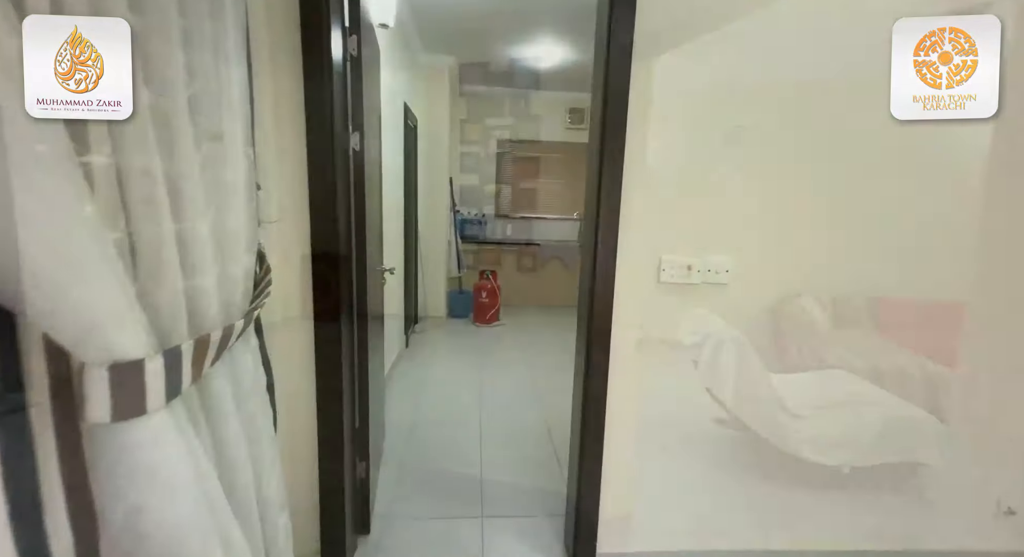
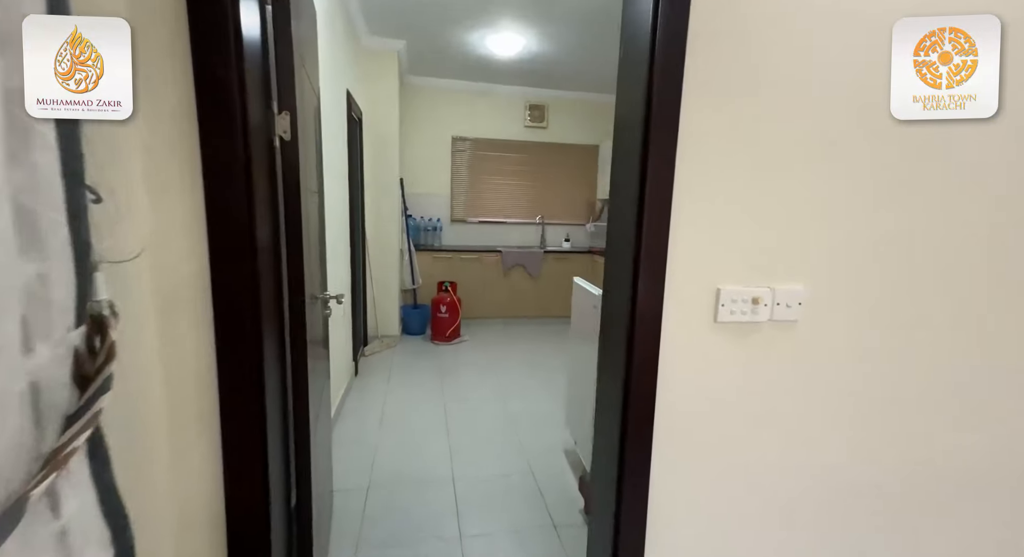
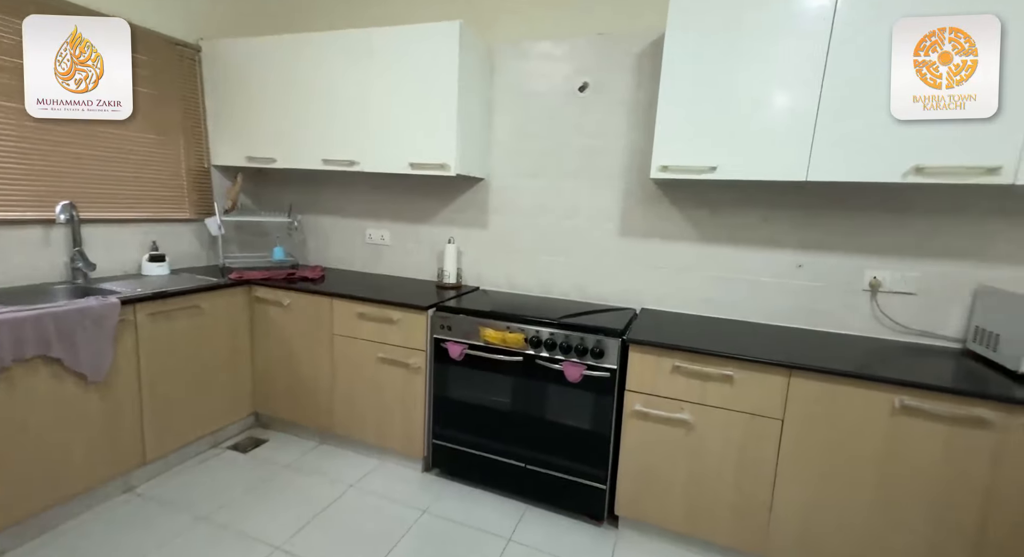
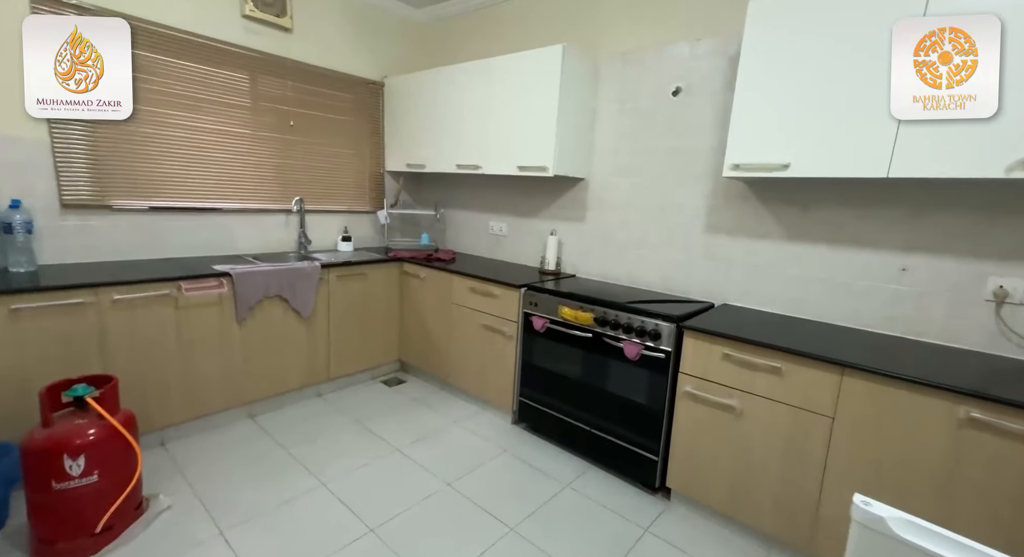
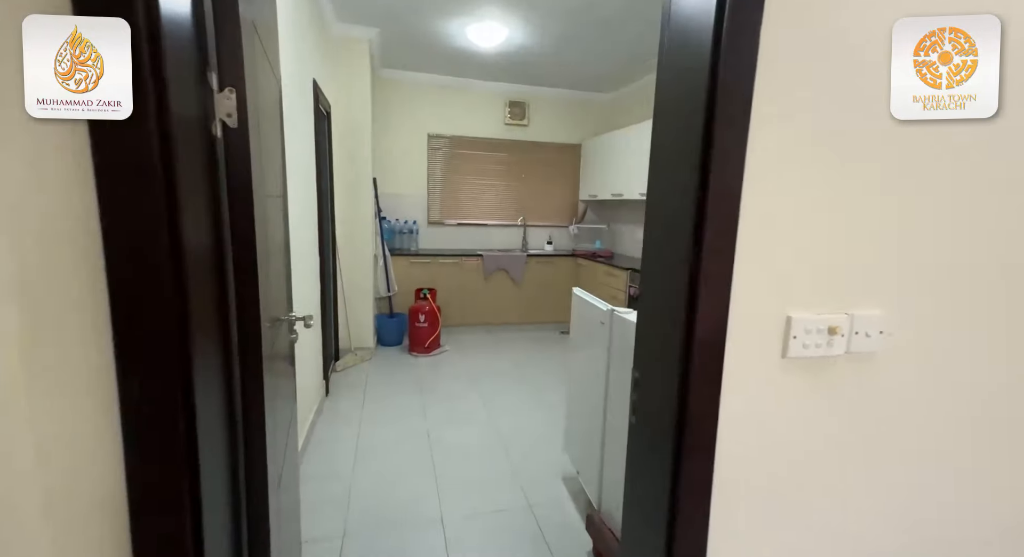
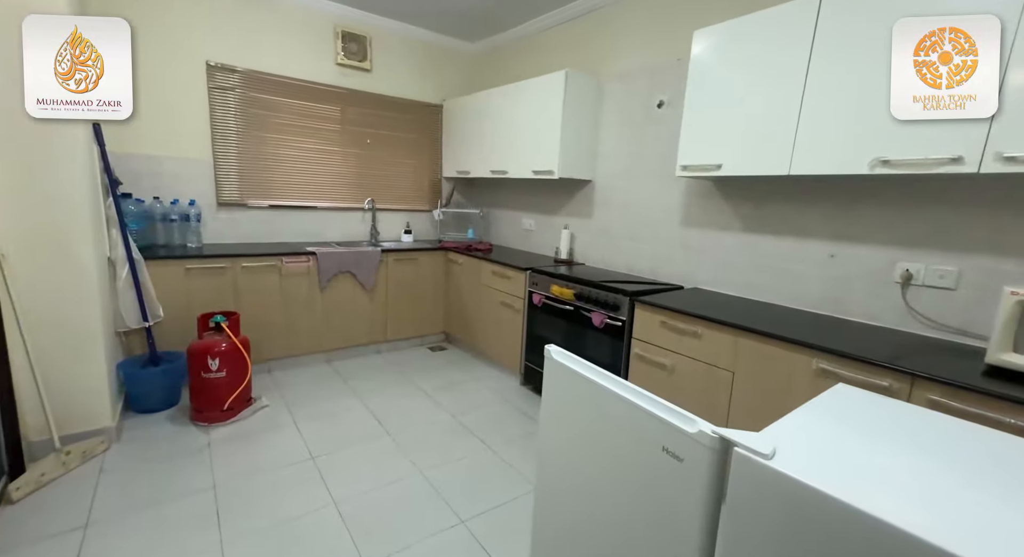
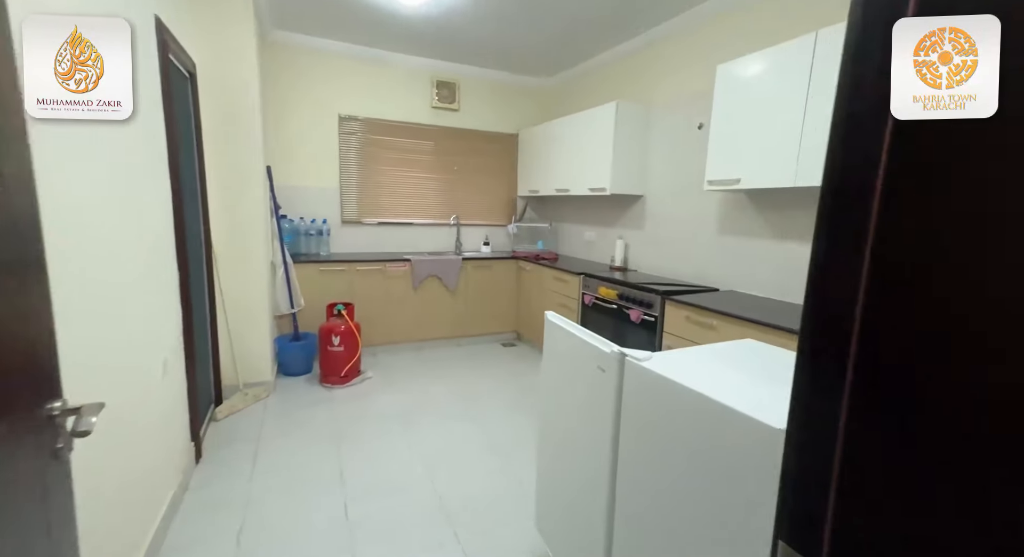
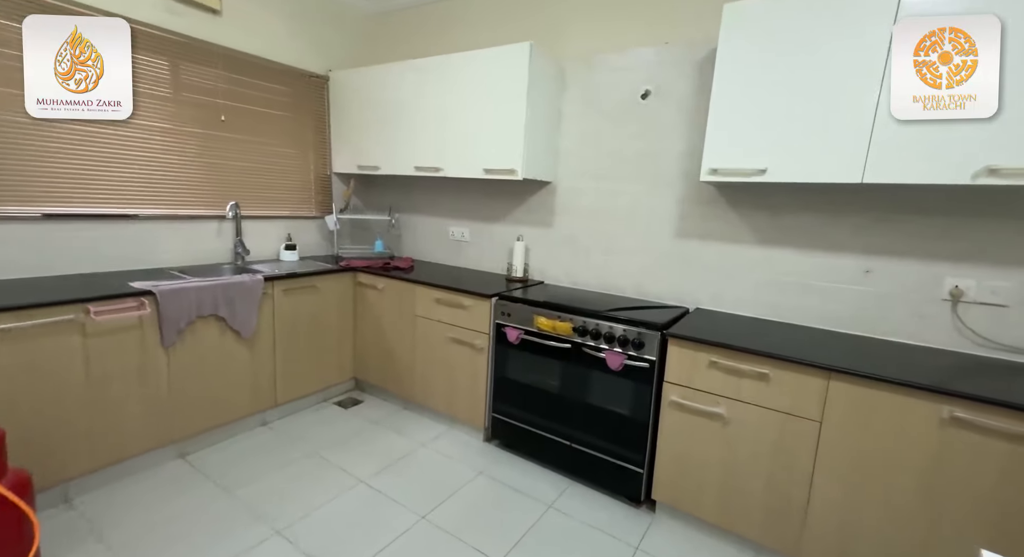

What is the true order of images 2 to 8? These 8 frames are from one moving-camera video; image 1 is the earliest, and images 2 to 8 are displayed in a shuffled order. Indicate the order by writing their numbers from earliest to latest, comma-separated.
2, 5, 7, 6, 4, 8, 3
